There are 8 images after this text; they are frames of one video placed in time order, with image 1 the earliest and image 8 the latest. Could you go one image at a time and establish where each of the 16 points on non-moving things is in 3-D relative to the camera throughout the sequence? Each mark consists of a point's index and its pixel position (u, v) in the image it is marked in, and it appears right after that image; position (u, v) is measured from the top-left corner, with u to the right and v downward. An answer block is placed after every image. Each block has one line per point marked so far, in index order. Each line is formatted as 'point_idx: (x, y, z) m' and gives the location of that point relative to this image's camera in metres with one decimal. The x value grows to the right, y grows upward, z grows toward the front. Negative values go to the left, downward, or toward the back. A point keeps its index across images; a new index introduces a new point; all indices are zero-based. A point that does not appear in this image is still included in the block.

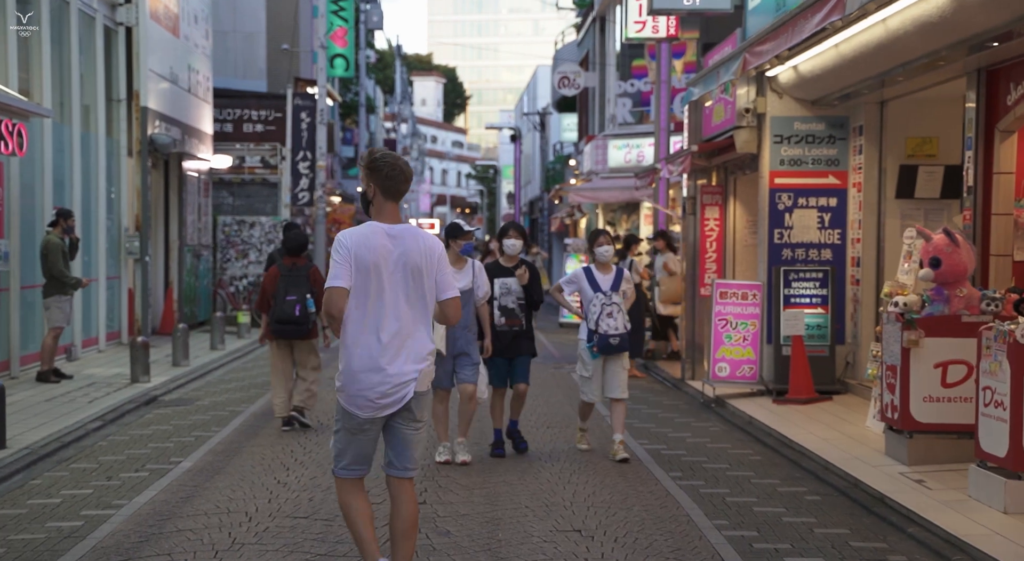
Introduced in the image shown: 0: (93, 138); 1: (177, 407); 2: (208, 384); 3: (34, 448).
0: (-5.7, +2.0, +18.5) m
1: (-3.2, -1.2, +13.1) m
2: (-3.6, -1.2, +15.7) m
3: (-3.6, -1.3, +10.3) m
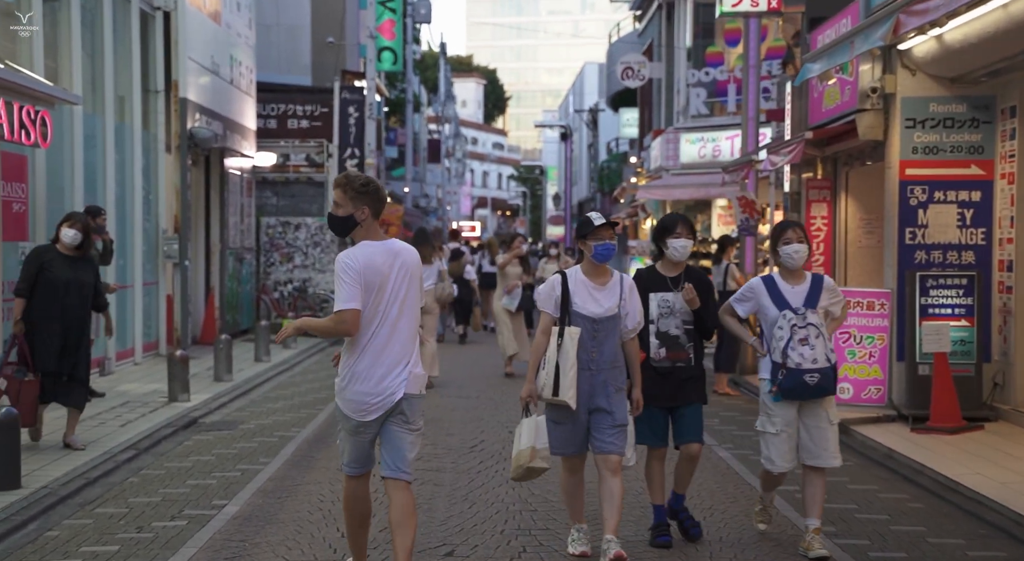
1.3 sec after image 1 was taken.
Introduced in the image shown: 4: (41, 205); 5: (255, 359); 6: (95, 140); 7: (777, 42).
0: (-4.8, +1.9, +17.1) m
1: (-2.5, -1.3, +11.6) m
2: (-2.7, -1.3, +14.2) m
3: (-3.0, -1.3, +8.8) m
4: (-4.7, +0.8, +13.5) m
5: (-3.6, -1.1, +18.8) m
6: (-4.9, +1.6, +15.7) m
7: (+3.7, +3.4, +19.0) m
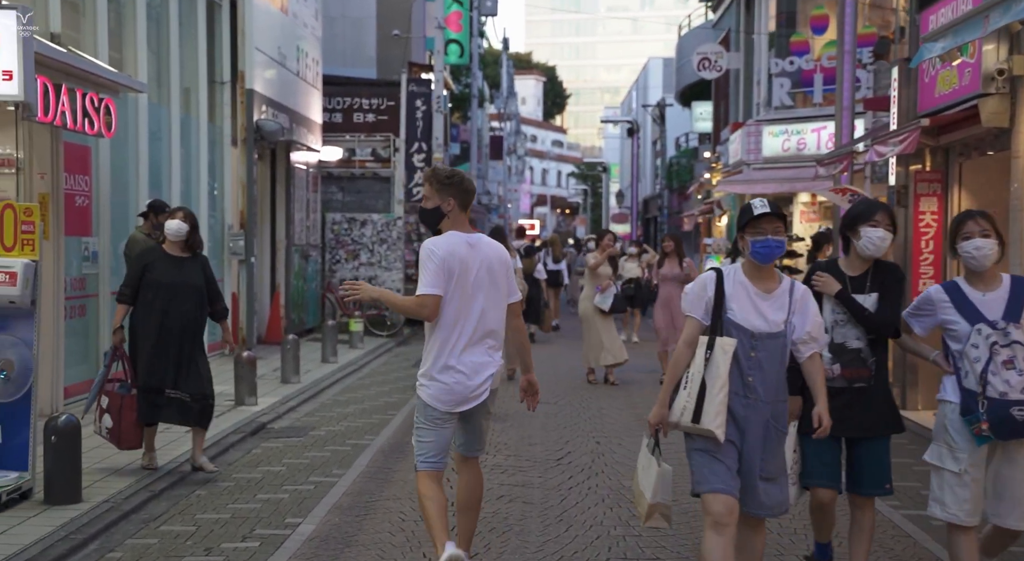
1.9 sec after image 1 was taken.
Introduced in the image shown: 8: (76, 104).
0: (-3.9, +1.9, +16.5) m
1: (-1.8, -1.3, +10.9) m
2: (-1.9, -1.3, +13.6) m
3: (-2.4, -1.3, +8.1) m
4: (-3.9, +0.8, +13.0) m
5: (-2.6, -1.1, +18.2) m
6: (-4.0, +1.7, +15.2) m
7: (+4.8, +3.4, +18.1) m
8: (-3.4, +1.4, +10.6) m
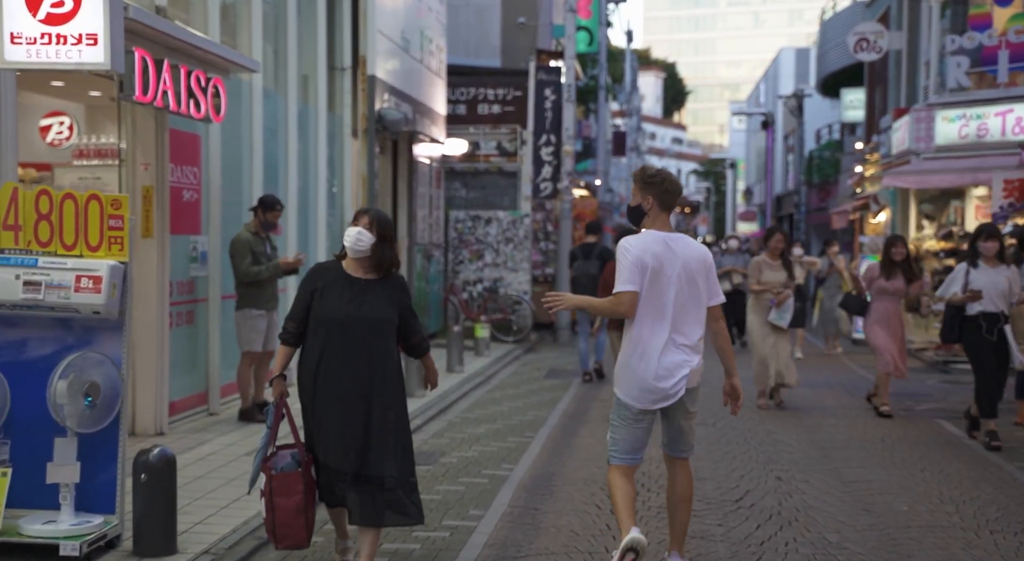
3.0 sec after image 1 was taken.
0: (-2.3, +1.9, +15.3) m
1: (-0.7, -1.3, +9.5) m
2: (-0.6, -1.3, +12.2) m
3: (-1.5, -1.4, +6.8) m
4: (-2.6, +0.8, +11.7) m
5: (-0.8, -1.1, +16.8) m
6: (-2.4, +1.6, +13.9) m
7: (+6.5, +3.3, +16.1) m
8: (-2.3, +1.4, +9.3) m
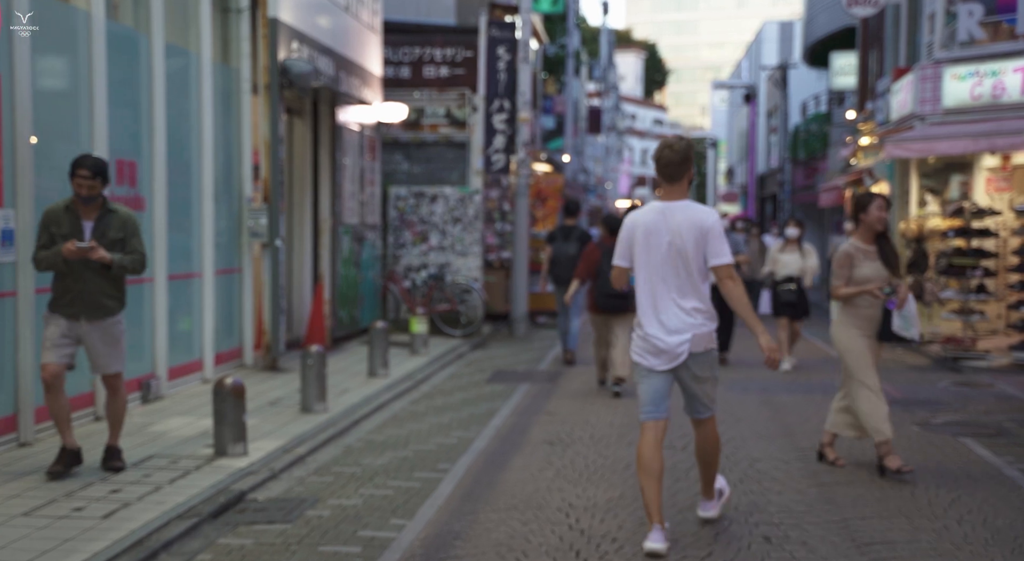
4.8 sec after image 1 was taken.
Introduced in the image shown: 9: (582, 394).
0: (-2.9, +2.0, +12.5) m
1: (-1.2, -1.3, +6.8) m
2: (-1.2, -1.2, +9.4) m
3: (-2.0, -1.3, +4.0) m
4: (-3.2, +0.8, +9.0) m
5: (-1.5, -1.0, +14.1) m
6: (-3.1, +1.7, +11.1) m
7: (+5.8, +3.5, +13.4) m
8: (-2.9, +1.4, +6.6) m
9: (+0.7, -1.2, +13.9) m
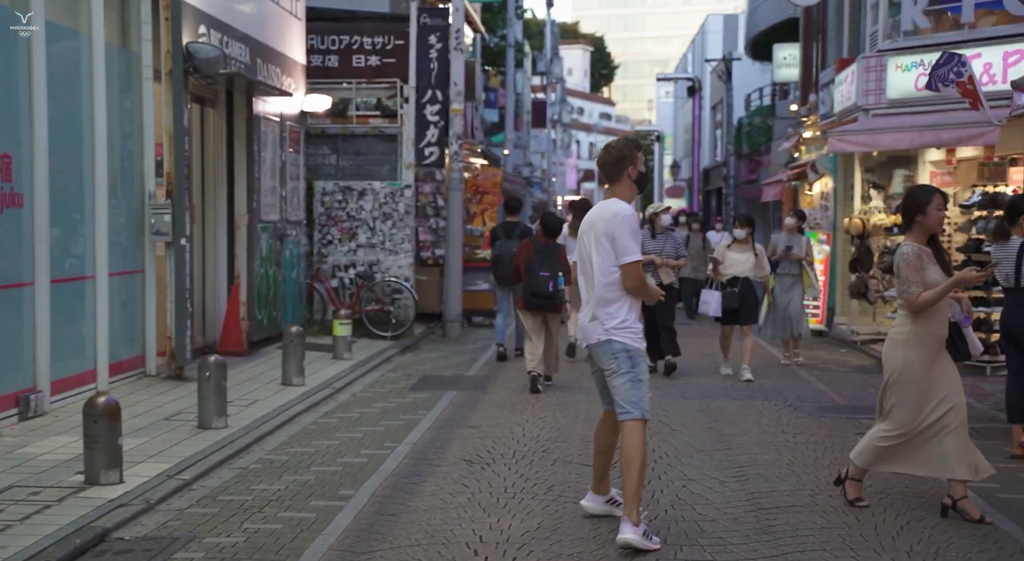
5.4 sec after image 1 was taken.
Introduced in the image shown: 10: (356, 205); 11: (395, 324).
0: (-3.6, +2.0, +11.5) m
1: (-1.7, -1.3, +5.9) m
2: (-1.7, -1.3, +8.5) m
3: (-2.4, -1.4, +3.1) m
4: (-3.8, +0.8, +8.0) m
5: (-2.3, -1.0, +13.2) m
6: (-3.7, +1.7, +10.1) m
7: (+5.1, +3.4, +12.7) m
8: (-3.3, +1.4, +5.6) m
9: (0.0, -1.2, +13.0) m
10: (-2.2, +1.1, +19.3) m
11: (-1.6, -0.6, +18.5) m
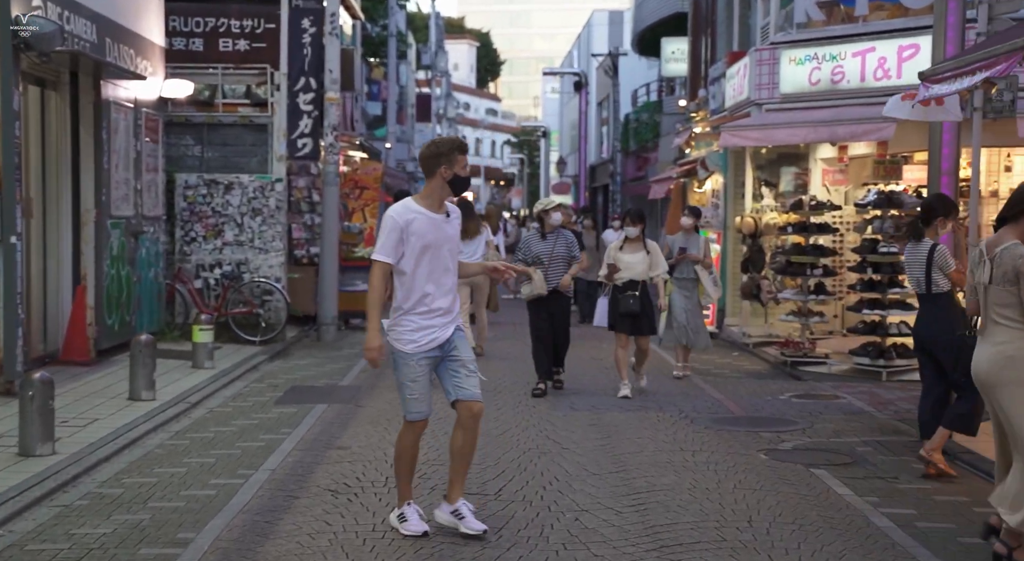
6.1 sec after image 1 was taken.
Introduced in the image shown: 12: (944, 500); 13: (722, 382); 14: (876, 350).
0: (-4.6, +2.0, +10.1) m
1: (-2.2, -1.4, +4.6) m
2: (-2.5, -1.3, +7.3) m
3: (-2.6, -1.5, +1.8) m
4: (-4.4, +0.8, +6.5) m
5: (-3.4, -1.0, +11.9) m
6: (-4.6, +1.7, +8.7) m
7: (+4.0, +3.4, +12.0) m
8: (-3.8, +1.3, +4.2) m
9: (-1.1, -1.2, +11.9) m
10: (-3.8, +1.1, +17.9) m
11: (-3.1, -0.6, +17.2) m
12: (+3.0, -1.5, +9.5) m
13: (+2.4, -1.2, +15.3) m
14: (+4.5, -0.9, +16.8) m
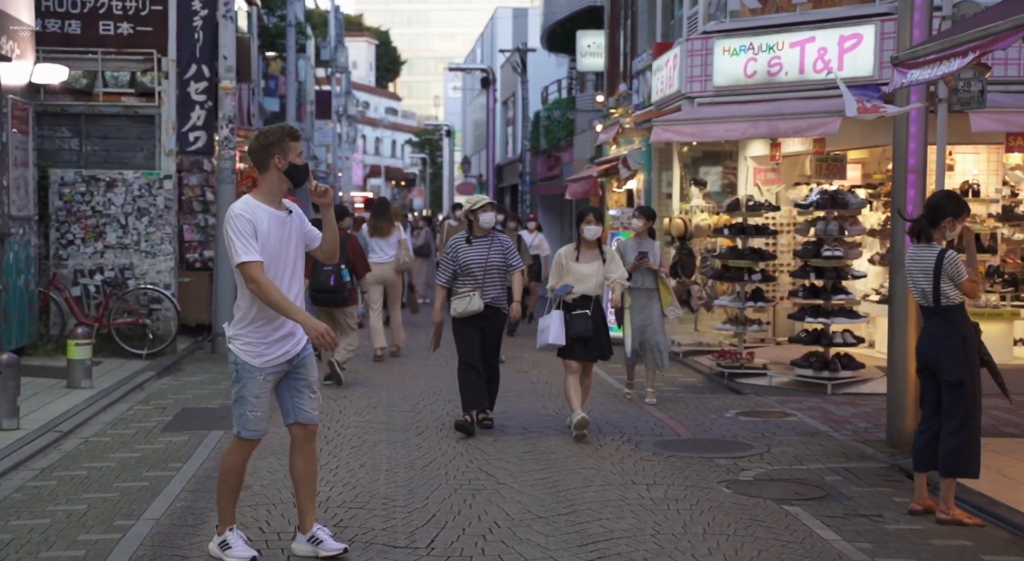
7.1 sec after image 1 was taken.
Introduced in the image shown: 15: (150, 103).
0: (-5.0, +1.9, +8.2) m
1: (-2.2, -1.4, +3.0) m
2: (-2.7, -1.4, +5.6) m
3: (-2.5, -1.5, +0.1) m
4: (-4.6, +0.7, +4.7) m
5: (-3.9, -1.1, +10.1) m
6: (-4.9, +1.6, +6.8) m
7: (+3.4, +3.3, +10.8) m
8: (-3.8, +1.2, +2.4) m
9: (-1.7, -1.3, +10.3) m
10: (-4.9, +1.0, +16.1) m
11: (-4.1, -0.7, +15.4) m
12: (+2.6, -1.6, +8.3) m
13: (+1.5, -1.2, +14.0) m
14: (+3.6, -0.9, +15.7) m
15: (-4.6, +2.3, +17.1) m
